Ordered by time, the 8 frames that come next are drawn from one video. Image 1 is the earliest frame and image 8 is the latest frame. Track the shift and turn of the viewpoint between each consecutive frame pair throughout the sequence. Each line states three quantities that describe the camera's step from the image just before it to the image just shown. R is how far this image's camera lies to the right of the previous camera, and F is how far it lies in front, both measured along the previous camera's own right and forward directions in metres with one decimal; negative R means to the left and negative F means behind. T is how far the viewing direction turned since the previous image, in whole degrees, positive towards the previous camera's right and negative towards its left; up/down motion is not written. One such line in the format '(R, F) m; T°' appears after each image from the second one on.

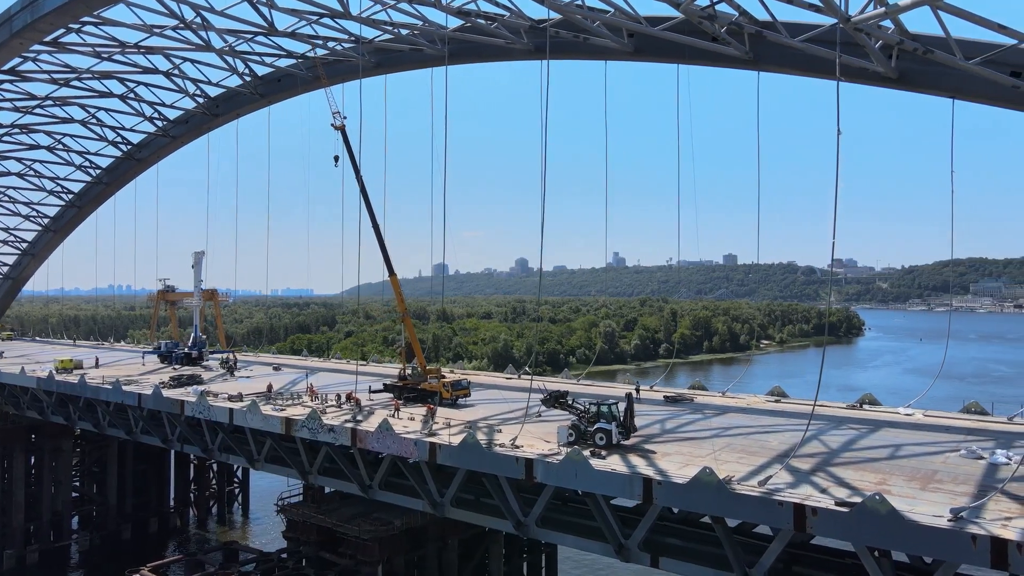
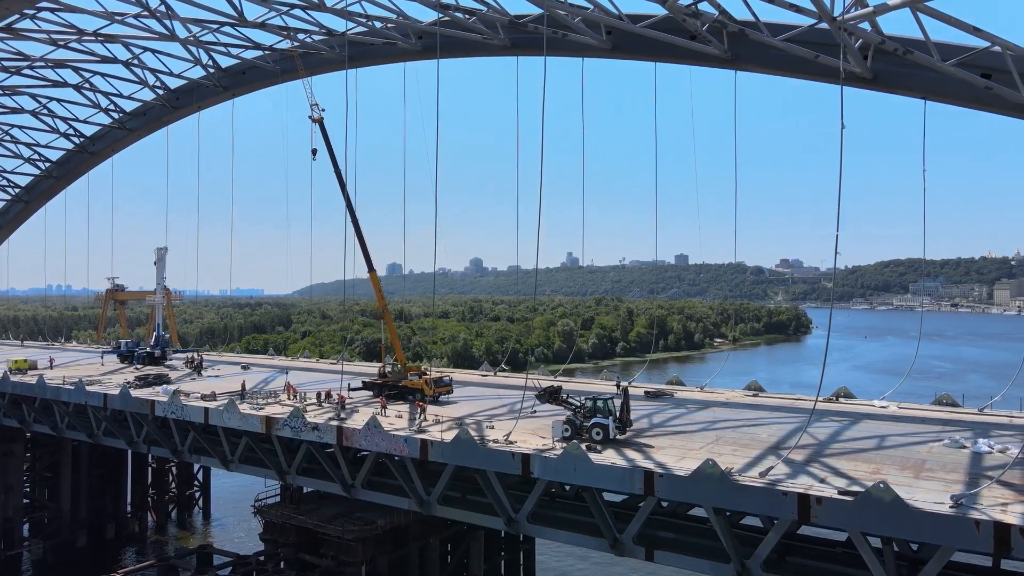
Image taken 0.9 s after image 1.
(-0.7, +0.2) m; +3°
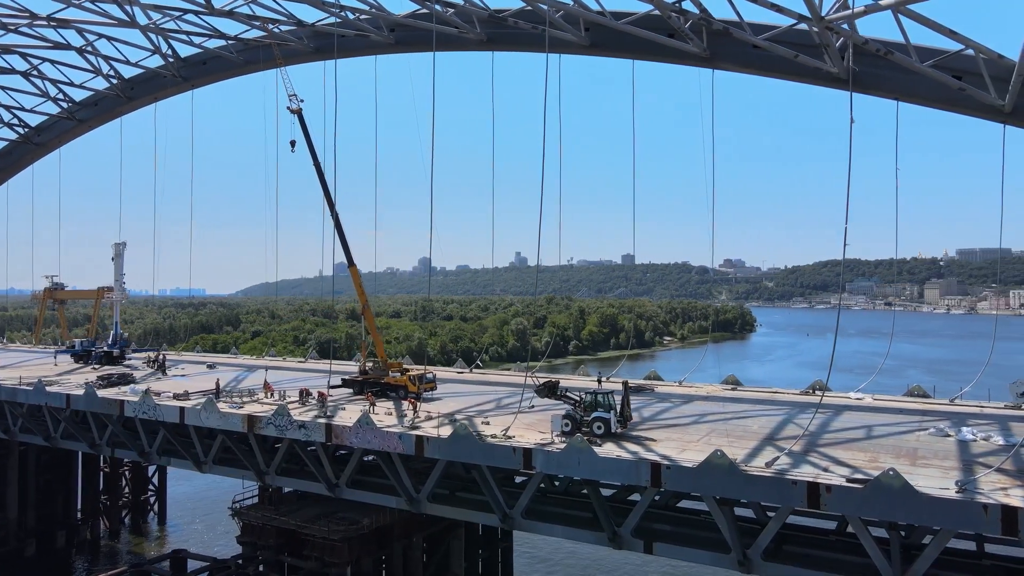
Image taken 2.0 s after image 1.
(-0.9, +0.2) m; +4°
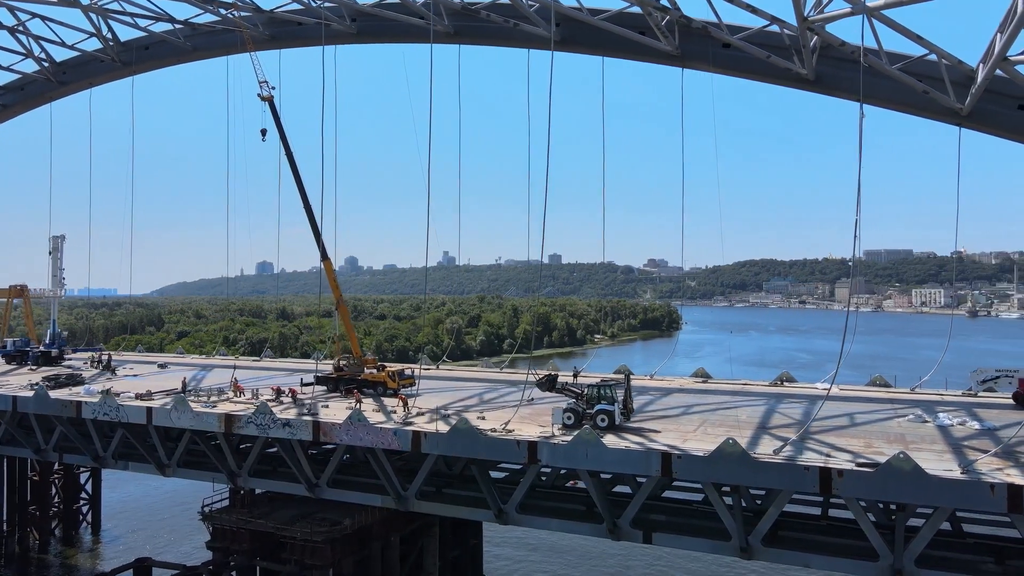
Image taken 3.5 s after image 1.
(-1.2, +0.2) m; +5°
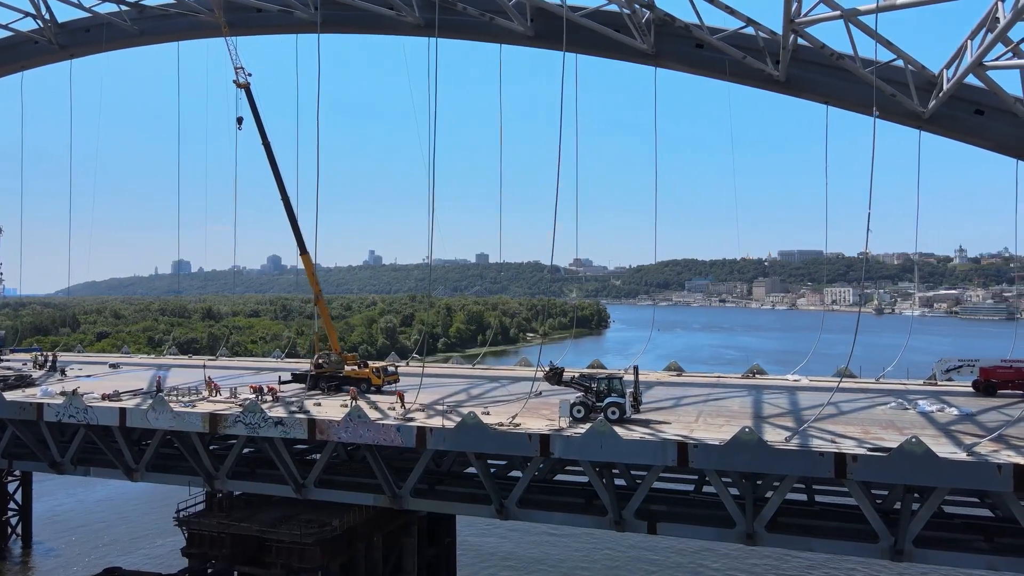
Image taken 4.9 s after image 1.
(-1.4, +0.2) m; +5°
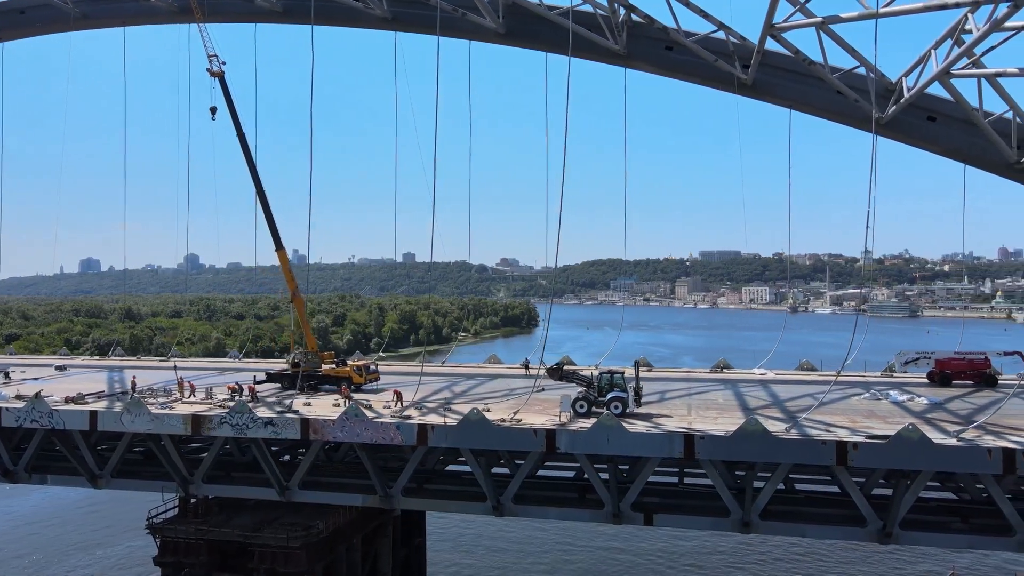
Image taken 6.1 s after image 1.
(-1.3, +0.1) m; +5°
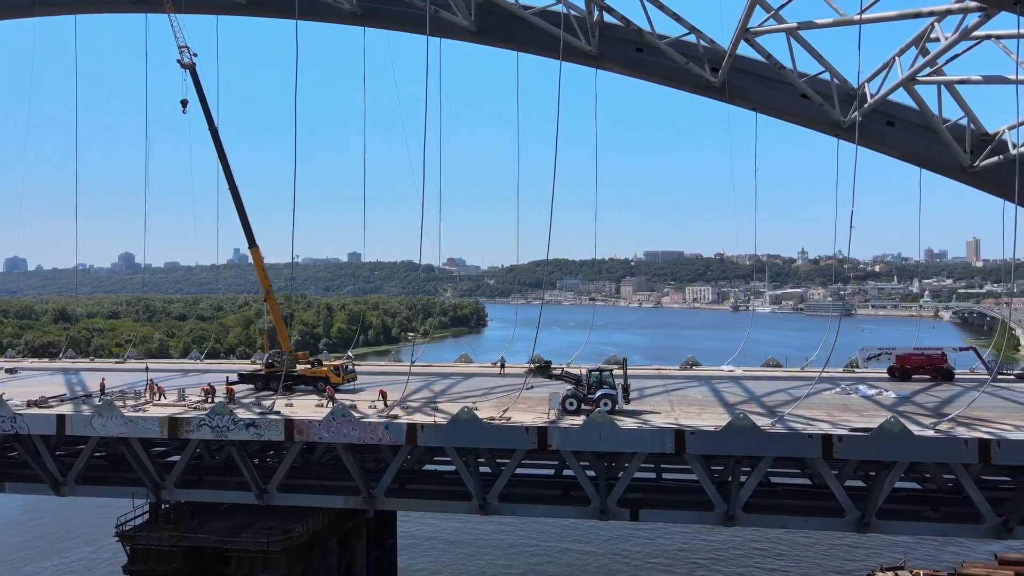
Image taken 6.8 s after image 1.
(-0.7, 0.0) m; +4°
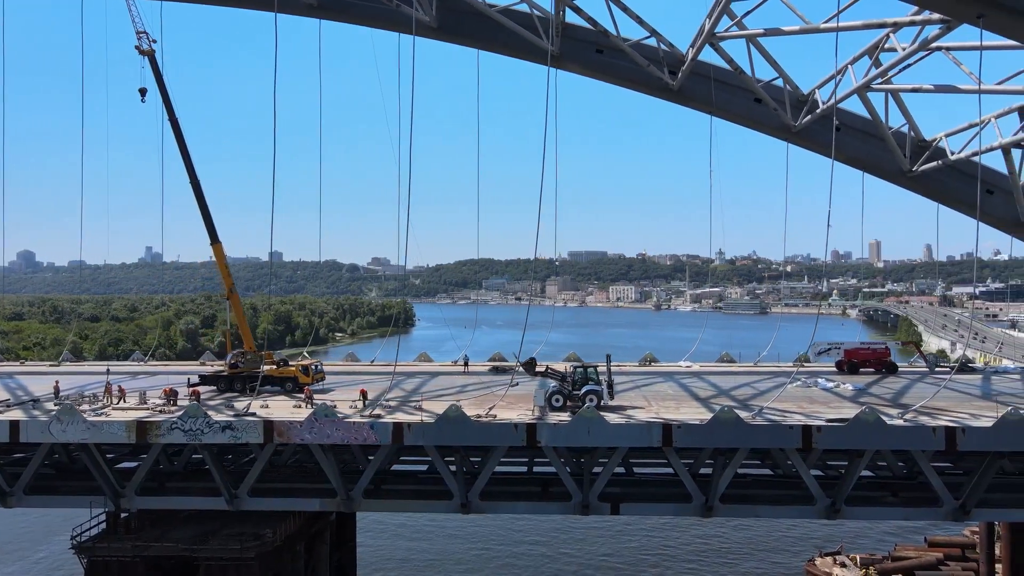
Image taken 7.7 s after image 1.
(-1.0, 0.0) m; +6°
